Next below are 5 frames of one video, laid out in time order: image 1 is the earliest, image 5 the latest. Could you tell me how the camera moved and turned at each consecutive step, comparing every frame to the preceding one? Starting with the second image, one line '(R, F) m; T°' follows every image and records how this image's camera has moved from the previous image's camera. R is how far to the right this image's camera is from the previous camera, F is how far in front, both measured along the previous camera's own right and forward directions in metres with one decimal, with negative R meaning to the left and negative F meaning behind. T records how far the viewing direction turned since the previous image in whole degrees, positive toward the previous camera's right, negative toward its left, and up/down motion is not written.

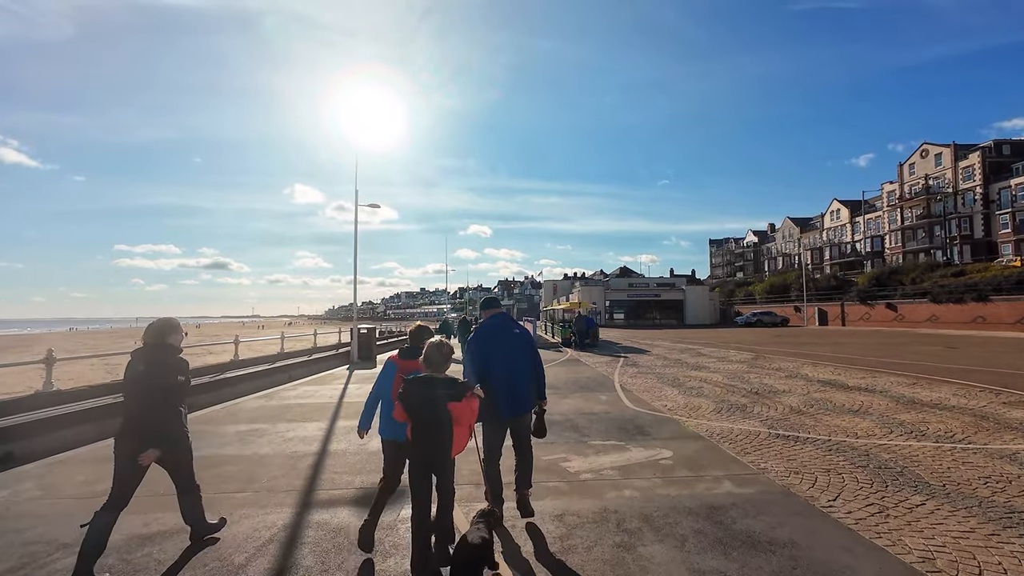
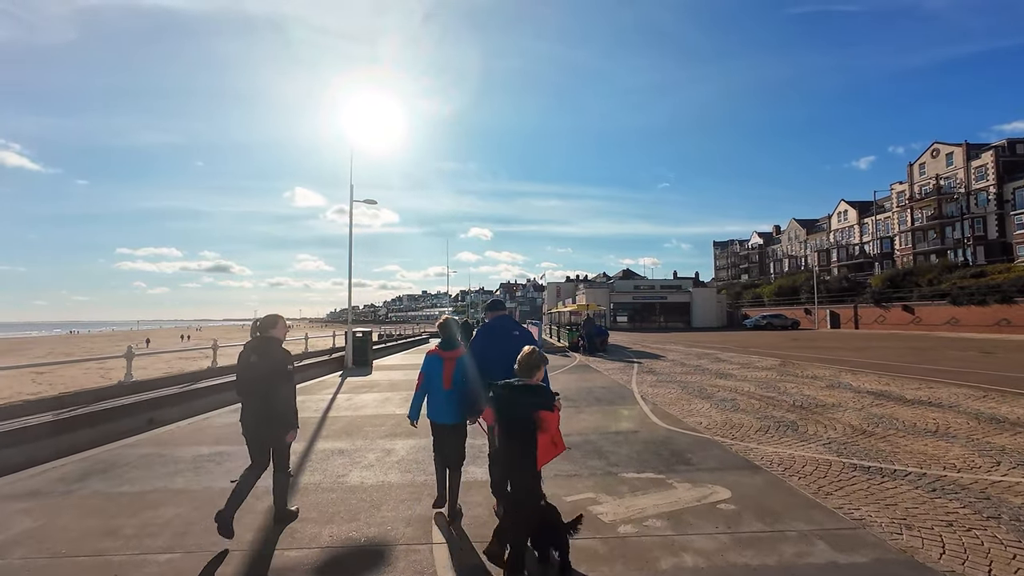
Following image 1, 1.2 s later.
(-0.1, +1.4) m; 0°
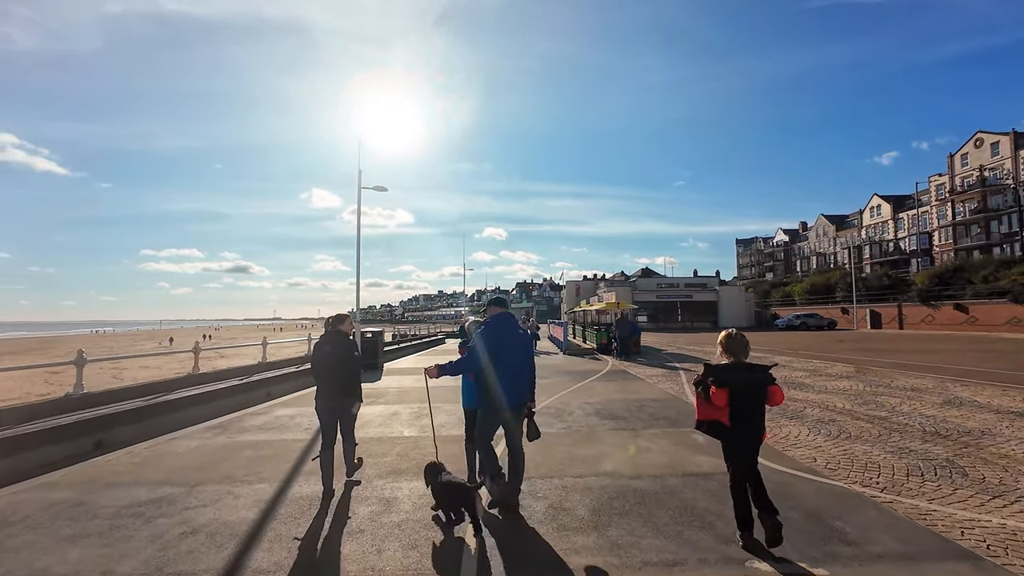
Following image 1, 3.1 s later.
(-0.4, +2.1) m; -2°
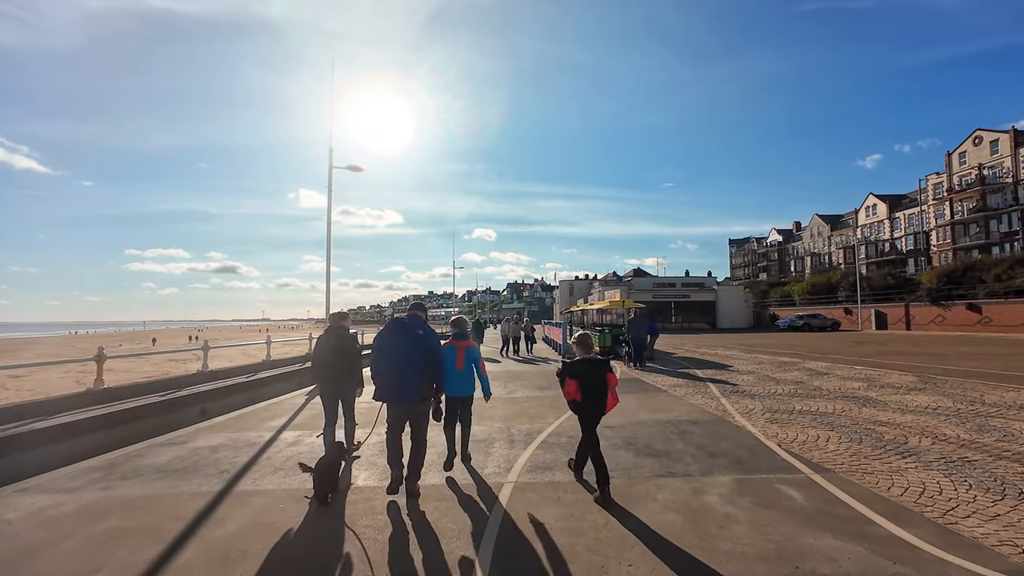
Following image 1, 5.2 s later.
(-0.1, +2.5) m; +1°
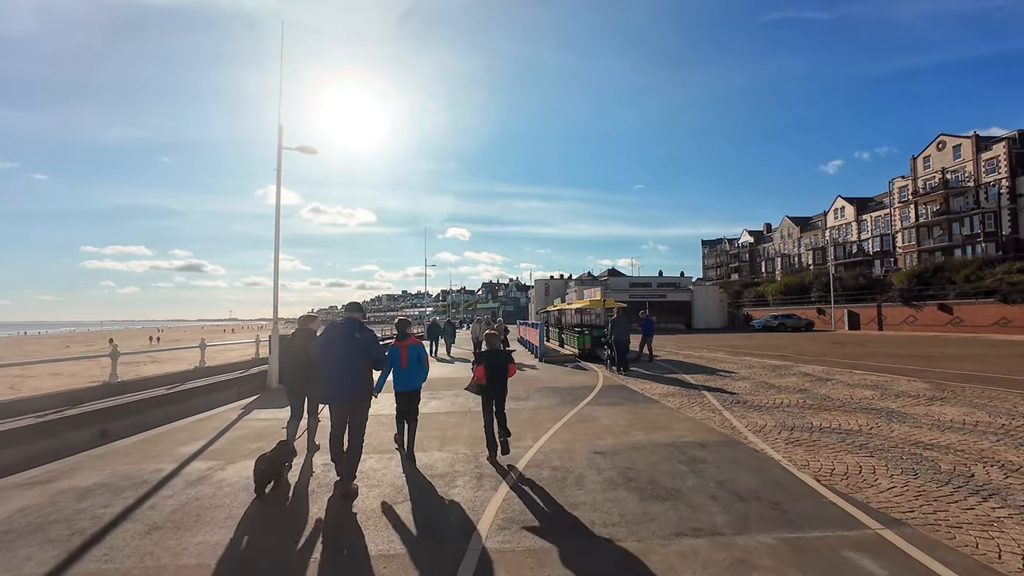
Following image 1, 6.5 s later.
(+0.1, +1.6) m; +3°
